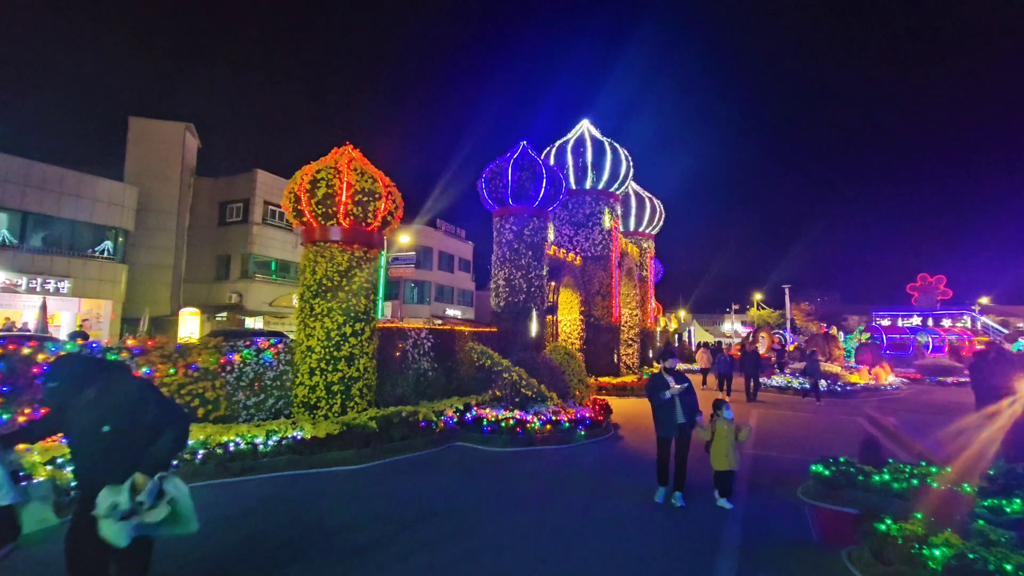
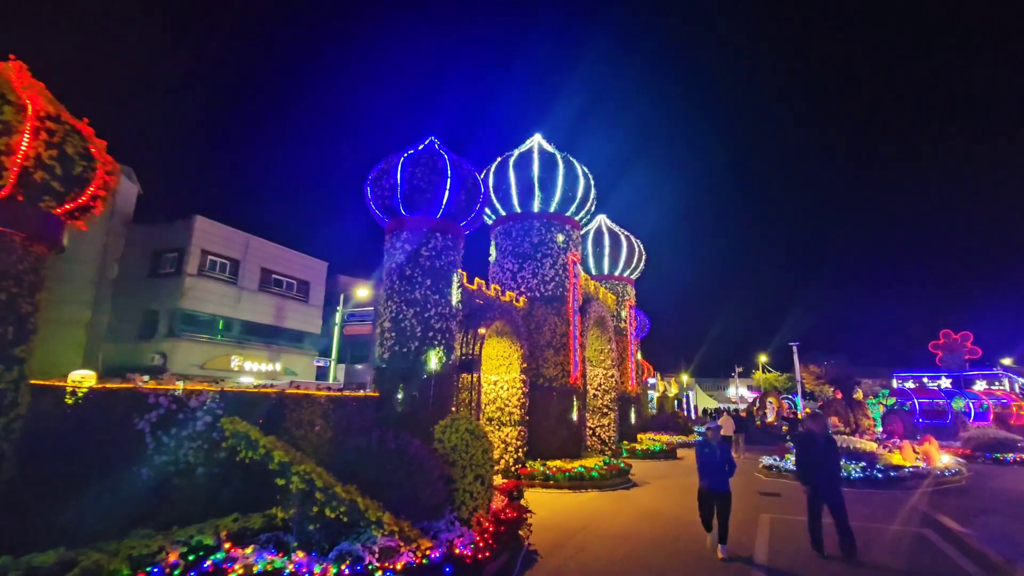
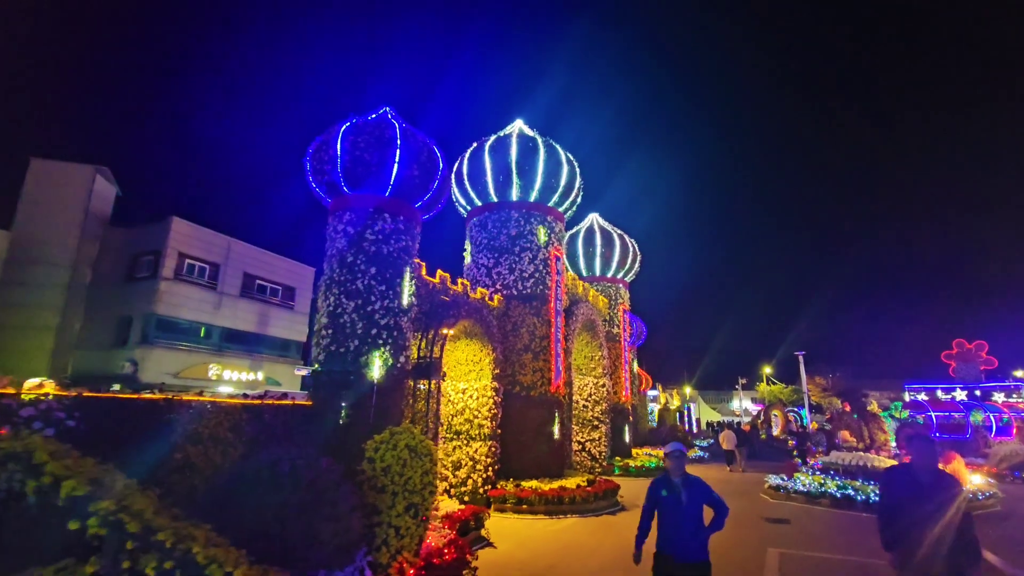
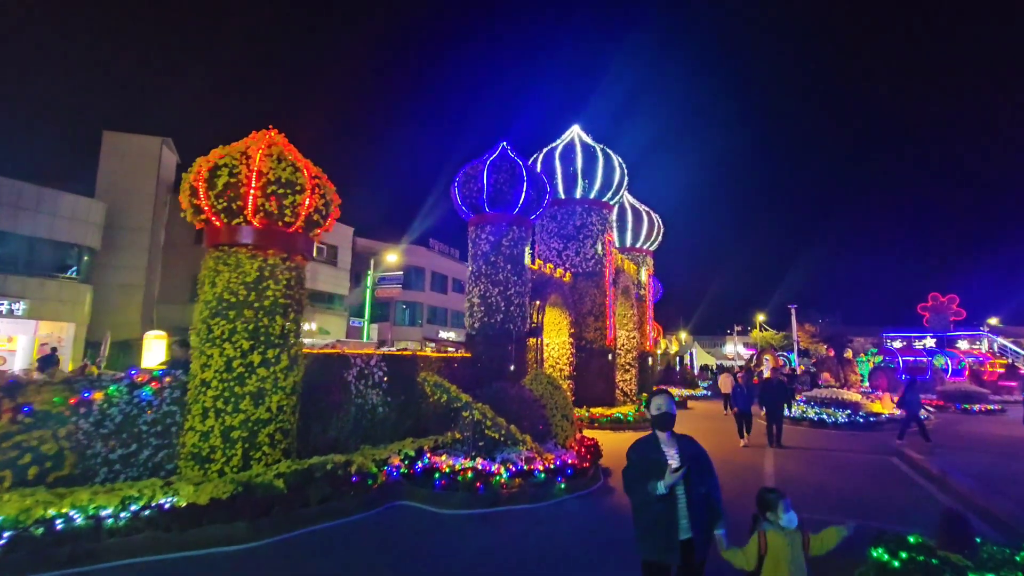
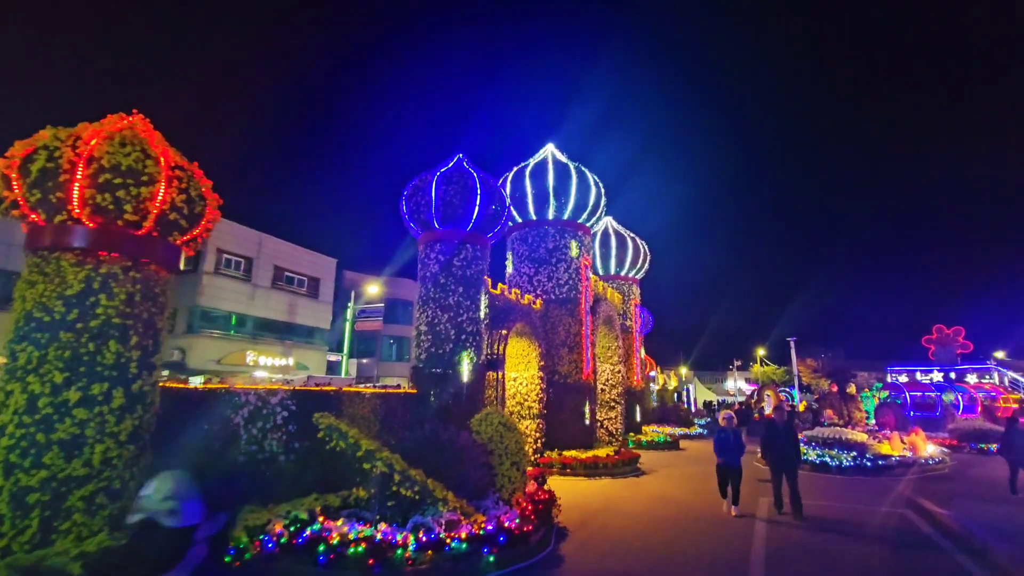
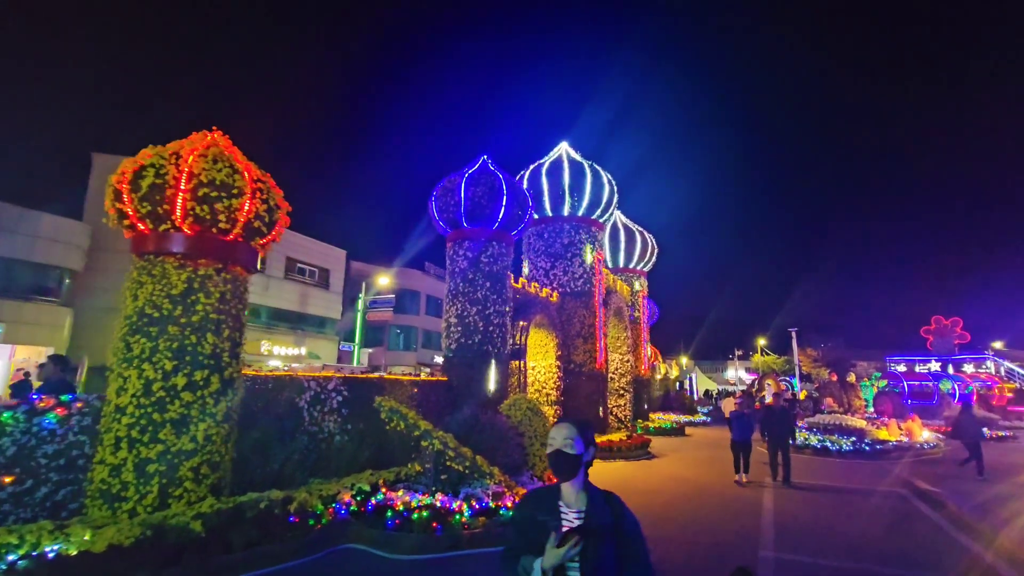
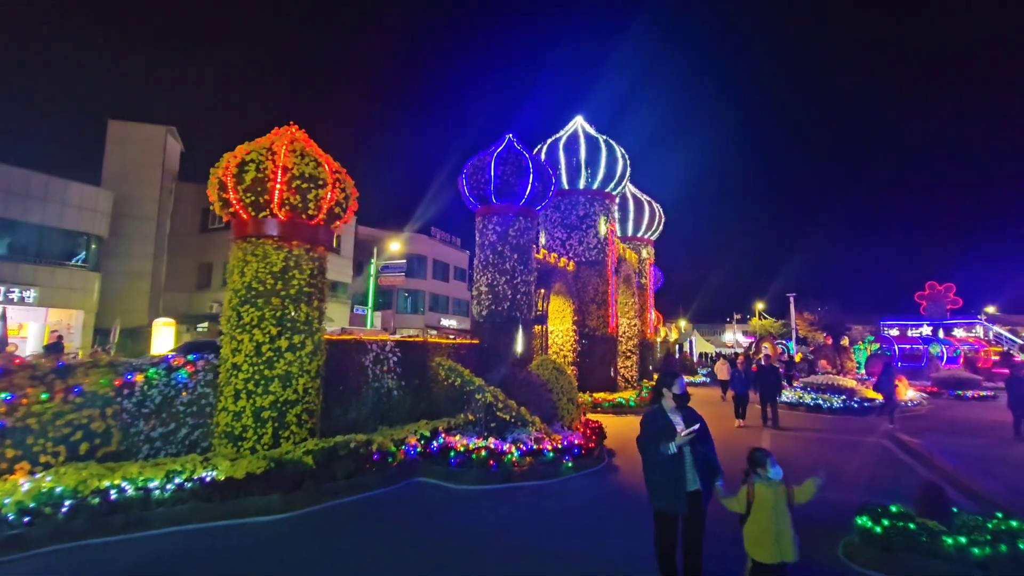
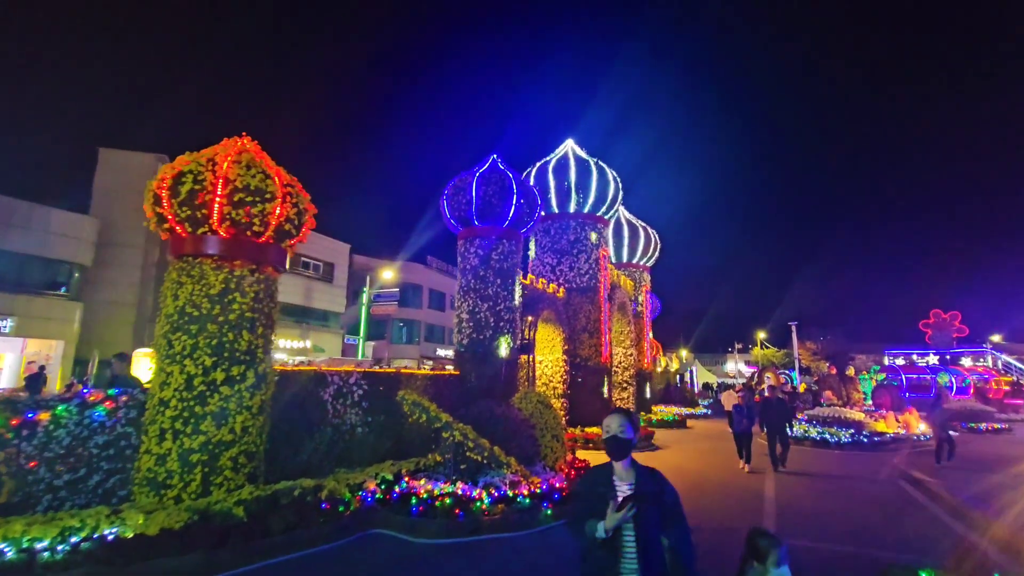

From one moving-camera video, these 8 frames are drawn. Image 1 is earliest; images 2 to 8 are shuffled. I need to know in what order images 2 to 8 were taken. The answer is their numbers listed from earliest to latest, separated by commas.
7, 4, 8, 6, 5, 2, 3
